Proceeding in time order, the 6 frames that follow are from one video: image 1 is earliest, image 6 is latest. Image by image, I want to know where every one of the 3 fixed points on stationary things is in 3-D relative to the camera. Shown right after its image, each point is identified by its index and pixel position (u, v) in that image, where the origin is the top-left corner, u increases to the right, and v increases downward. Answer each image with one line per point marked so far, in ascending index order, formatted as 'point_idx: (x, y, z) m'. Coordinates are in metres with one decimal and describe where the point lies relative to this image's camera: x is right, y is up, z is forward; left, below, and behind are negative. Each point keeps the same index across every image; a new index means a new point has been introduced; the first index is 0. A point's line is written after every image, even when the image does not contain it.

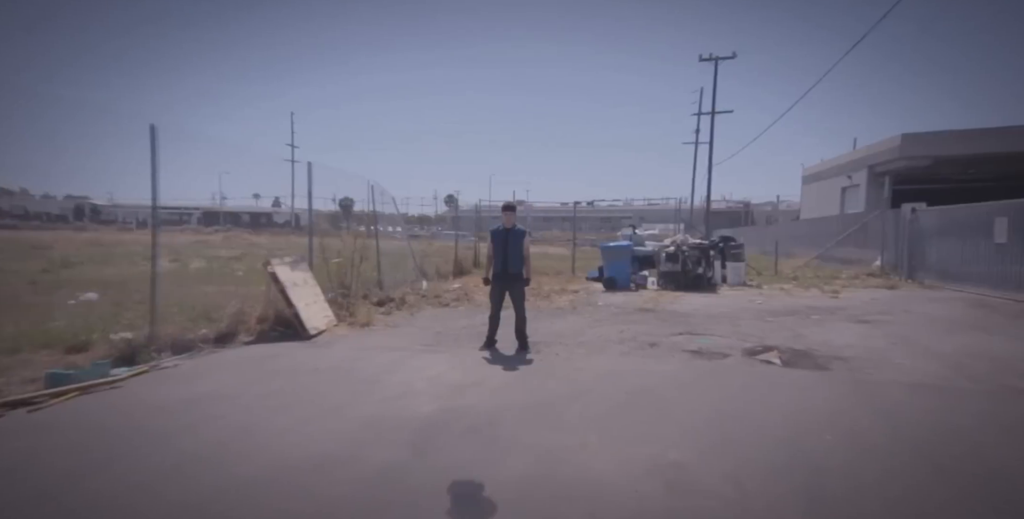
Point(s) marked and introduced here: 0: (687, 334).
0: (+2.5, -1.1, +7.6) m
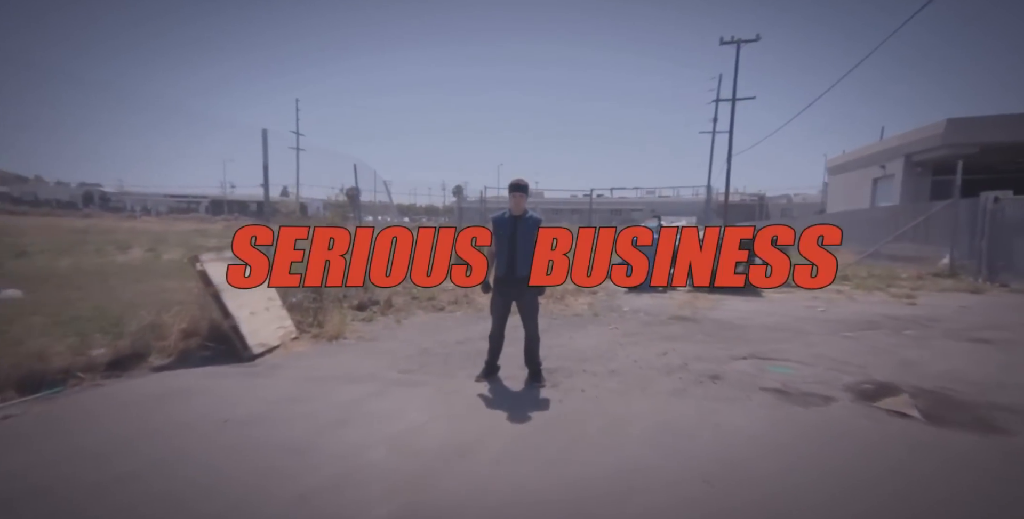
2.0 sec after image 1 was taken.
0: (+2.6, -1.1, +5.7) m
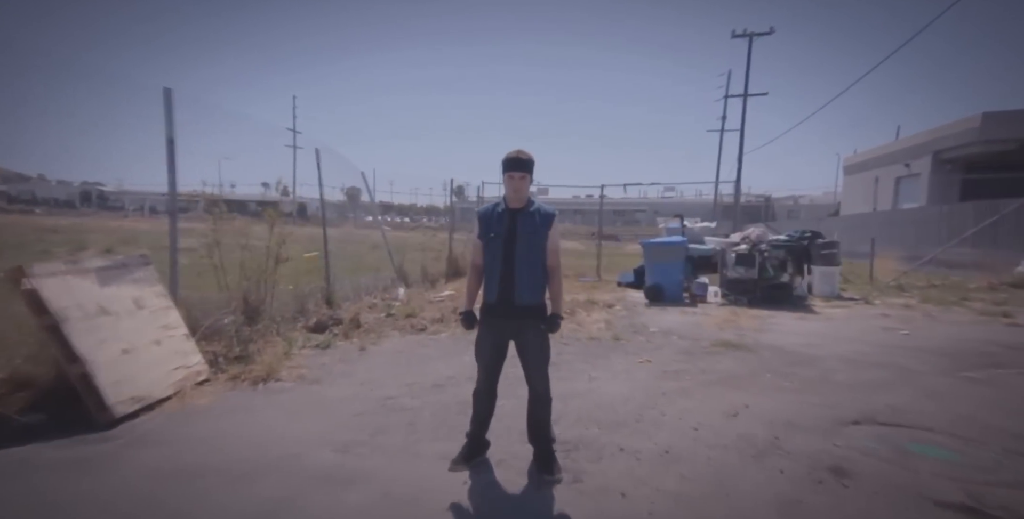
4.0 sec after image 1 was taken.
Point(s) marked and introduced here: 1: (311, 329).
0: (+2.6, -1.2, +3.7) m
1: (-2.7, -0.9, +7.1) m
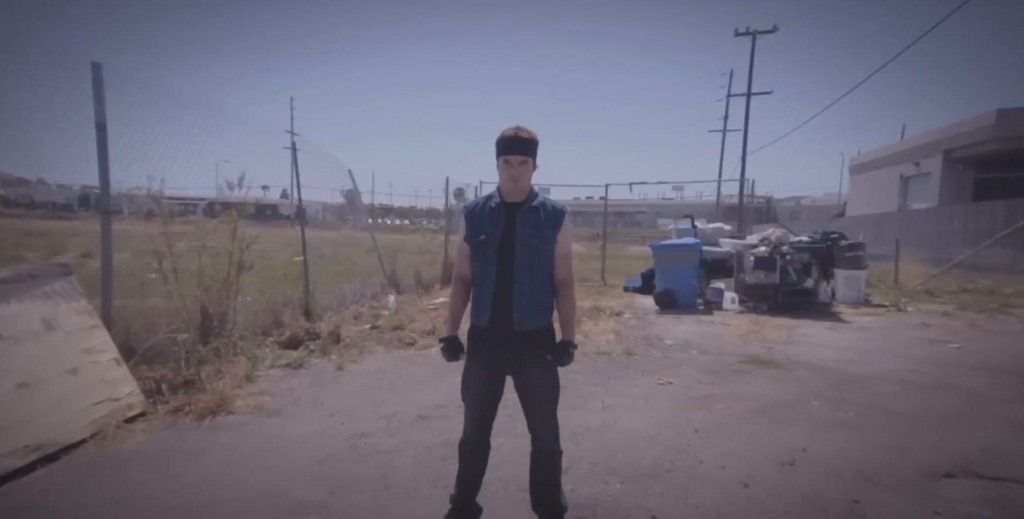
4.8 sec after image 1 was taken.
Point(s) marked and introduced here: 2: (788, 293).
0: (+2.6, -1.3, +2.9) m
1: (-2.7, -1.0, +6.2) m
2: (+5.0, -0.6, +9.6) m
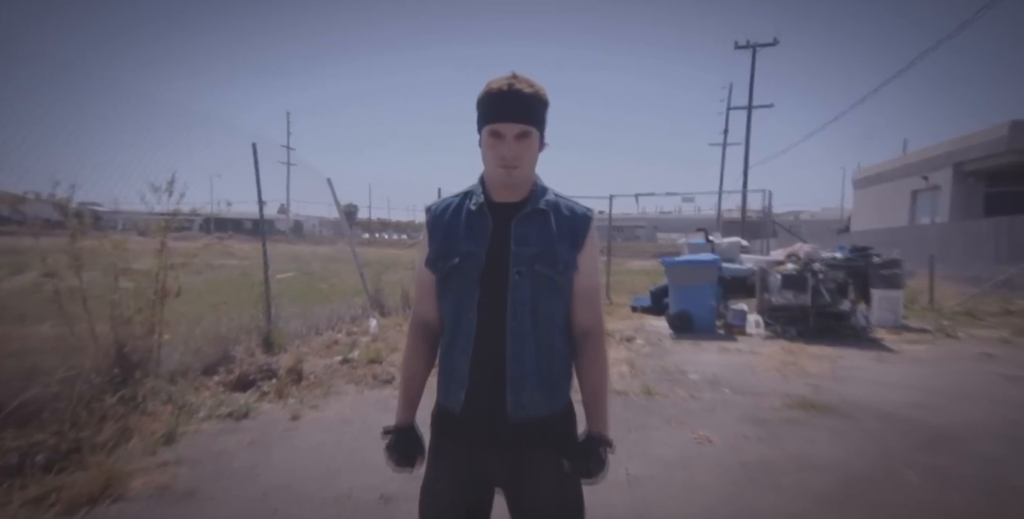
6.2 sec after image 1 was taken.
0: (+2.6, -1.4, +1.7) m
1: (-2.7, -1.2, +5.1) m
2: (+4.9, -0.9, +8.5) m
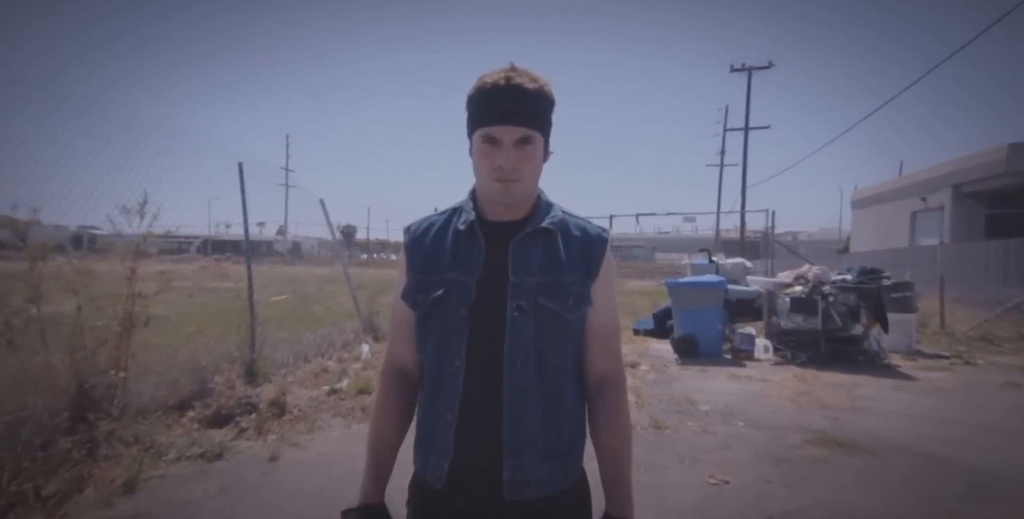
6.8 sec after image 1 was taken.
0: (+2.6, -1.5, +1.4) m
1: (-2.7, -1.5, +4.7) m
2: (+4.9, -1.2, +8.1) m
